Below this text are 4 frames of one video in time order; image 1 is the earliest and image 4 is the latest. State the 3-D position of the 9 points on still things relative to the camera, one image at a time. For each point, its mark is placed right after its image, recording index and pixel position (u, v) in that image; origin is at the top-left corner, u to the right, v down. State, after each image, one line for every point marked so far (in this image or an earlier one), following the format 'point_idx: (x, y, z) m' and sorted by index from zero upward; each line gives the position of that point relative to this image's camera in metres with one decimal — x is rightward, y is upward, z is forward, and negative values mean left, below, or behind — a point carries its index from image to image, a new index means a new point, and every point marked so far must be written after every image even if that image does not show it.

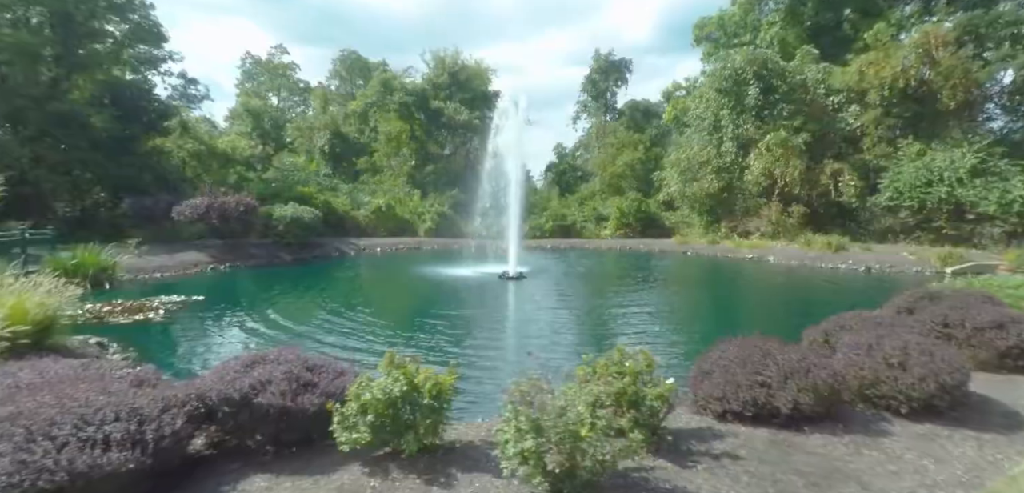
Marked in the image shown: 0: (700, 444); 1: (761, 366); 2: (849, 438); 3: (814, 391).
0: (+1.2, -1.2, +3.4) m
1: (+1.8, -0.9, +3.8) m
2: (+2.2, -1.2, +3.5) m
3: (+2.1, -1.0, +3.6) m
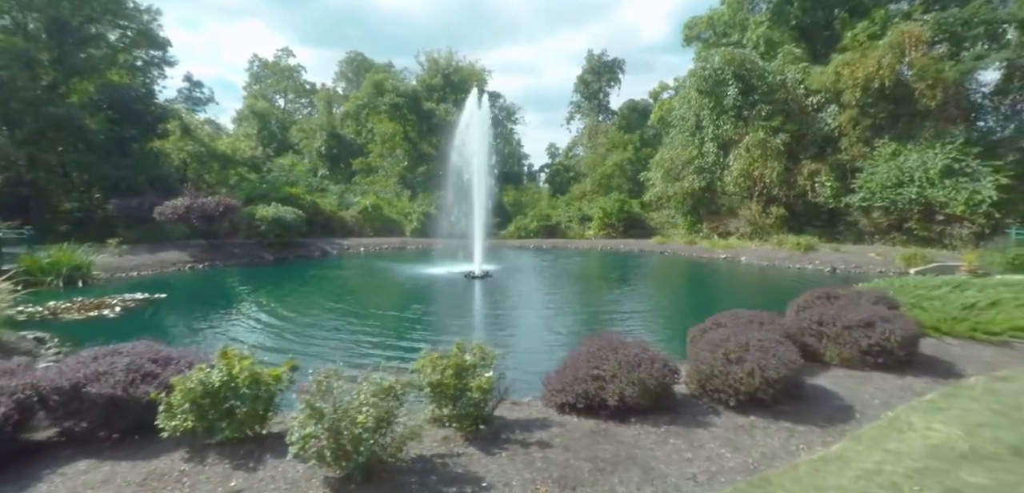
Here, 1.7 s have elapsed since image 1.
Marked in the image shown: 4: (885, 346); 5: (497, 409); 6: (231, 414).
0: (+0.1, -1.2, +3.6) m
1: (+0.7, -0.9, +4.0) m
2: (+1.1, -1.3, +3.6) m
3: (+0.9, -1.0, +3.8) m
4: (+3.3, -0.9, +4.7) m
5: (-0.2, -1.2, +4.0) m
6: (-1.7, -1.0, +3.2) m
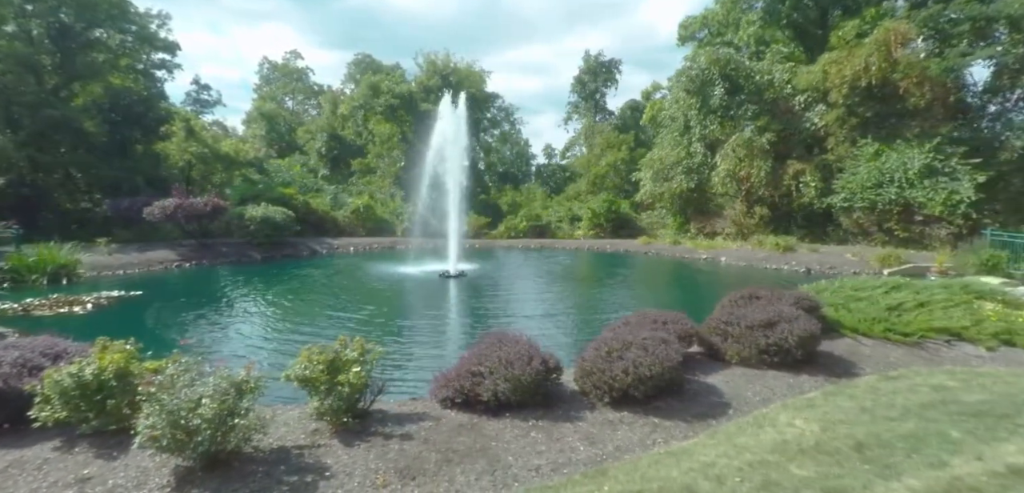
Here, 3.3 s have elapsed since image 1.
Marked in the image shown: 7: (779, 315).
0: (-0.9, -1.3, +3.7) m
1: (-0.2, -0.9, +4.2) m
2: (+0.1, -1.3, +3.8) m
3: (0.0, -1.0, +3.9) m
4: (+2.4, -0.9, +4.8) m
5: (-1.1, -1.2, +4.2) m
6: (-2.6, -1.0, +3.4) m
7: (+2.6, -0.7, +5.1) m
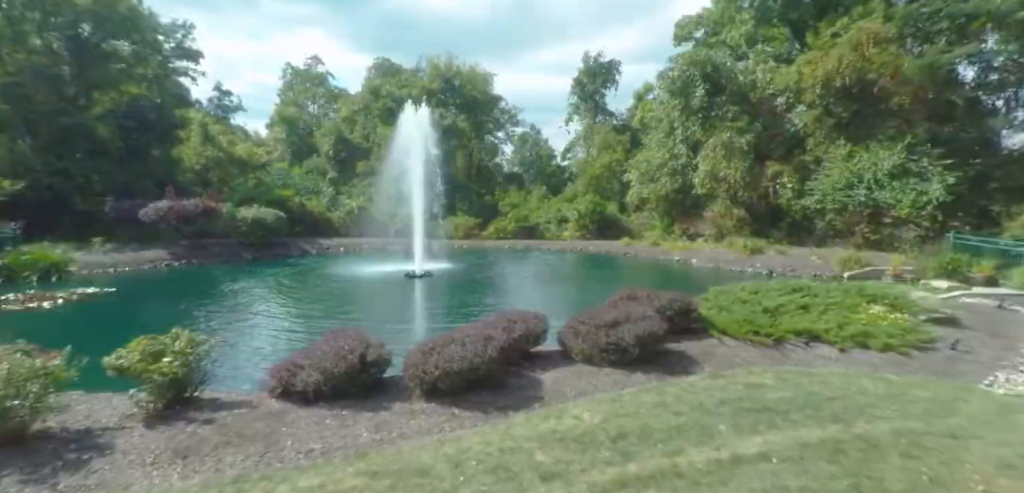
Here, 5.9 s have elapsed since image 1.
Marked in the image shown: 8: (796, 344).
0: (-2.3, -1.3, +4.0) m
1: (-1.7, -0.9, +4.5) m
2: (-1.3, -1.3, +4.1) m
3: (-1.4, -1.0, +4.2) m
4: (+1.0, -0.9, +5.0) m
5: (-2.5, -1.3, +4.5) m
6: (-4.1, -1.0, +3.8) m
7: (+1.2, -0.7, +5.3) m
8: (+3.0, -1.0, +5.6) m
